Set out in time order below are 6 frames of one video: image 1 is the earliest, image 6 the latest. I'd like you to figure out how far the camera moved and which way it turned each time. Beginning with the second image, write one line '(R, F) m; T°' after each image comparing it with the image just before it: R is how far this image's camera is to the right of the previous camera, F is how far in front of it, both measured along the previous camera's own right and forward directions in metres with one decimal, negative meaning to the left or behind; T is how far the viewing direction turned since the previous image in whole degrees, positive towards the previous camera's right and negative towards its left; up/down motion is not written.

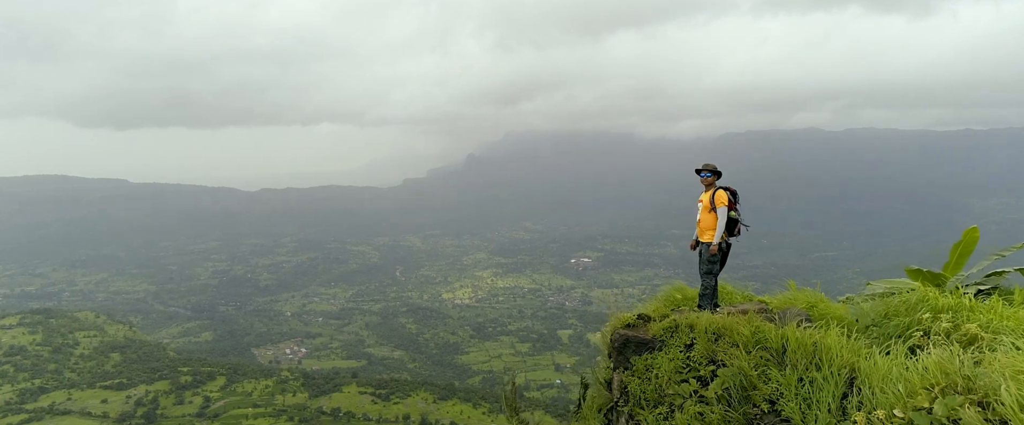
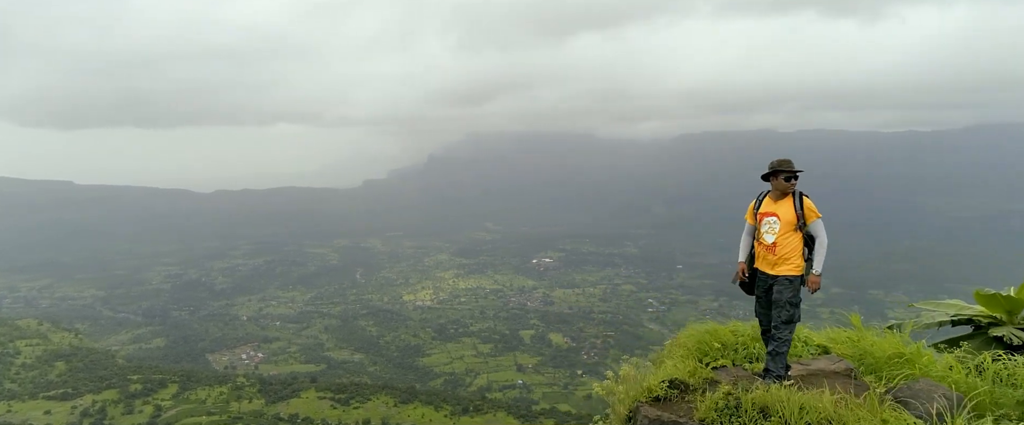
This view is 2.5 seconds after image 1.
(+0.1, +1.6) m; +2°
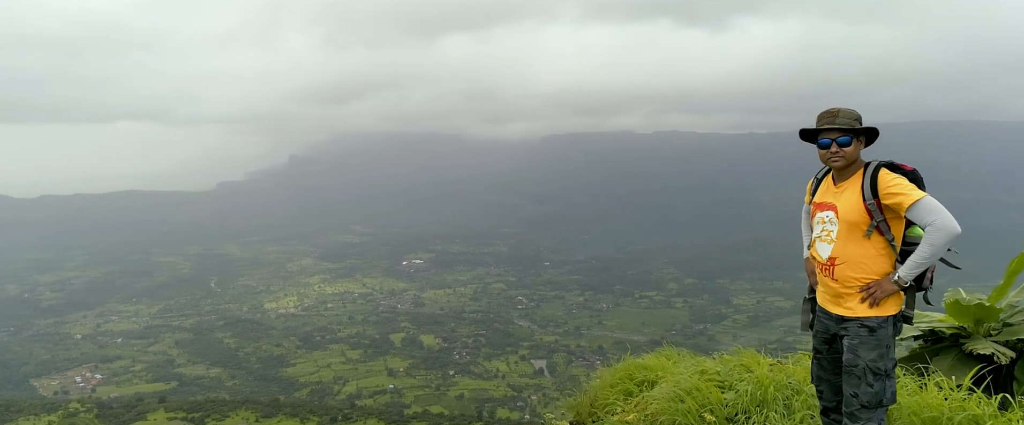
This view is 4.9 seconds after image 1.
(+0.5, +6.0) m; +8°
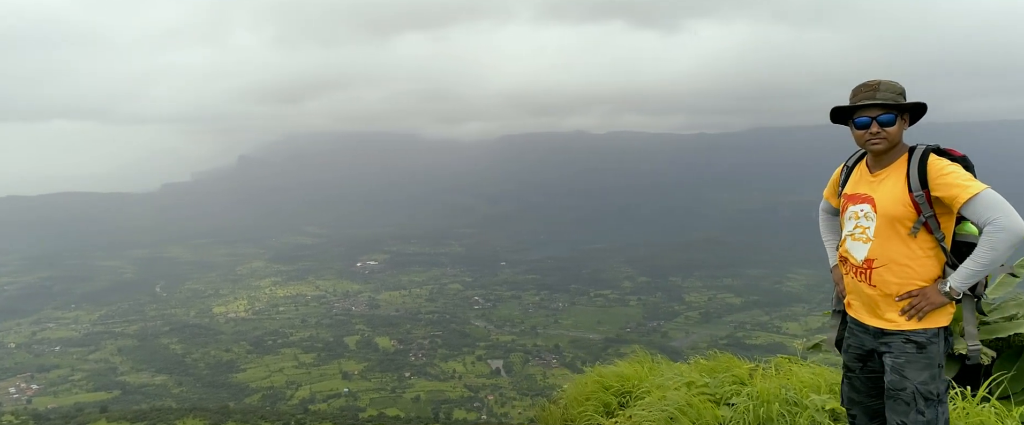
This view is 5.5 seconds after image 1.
(+0.2, +2.4) m; +3°
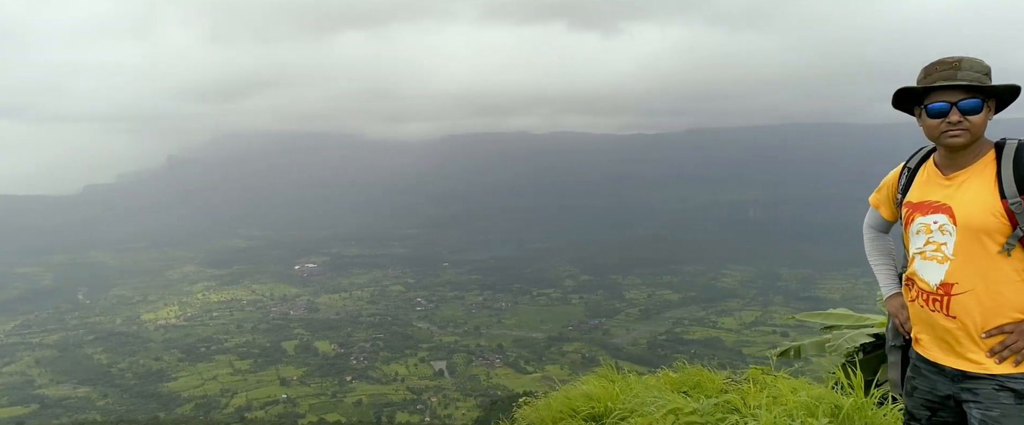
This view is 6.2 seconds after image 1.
(+0.3, +3.7) m; +4°
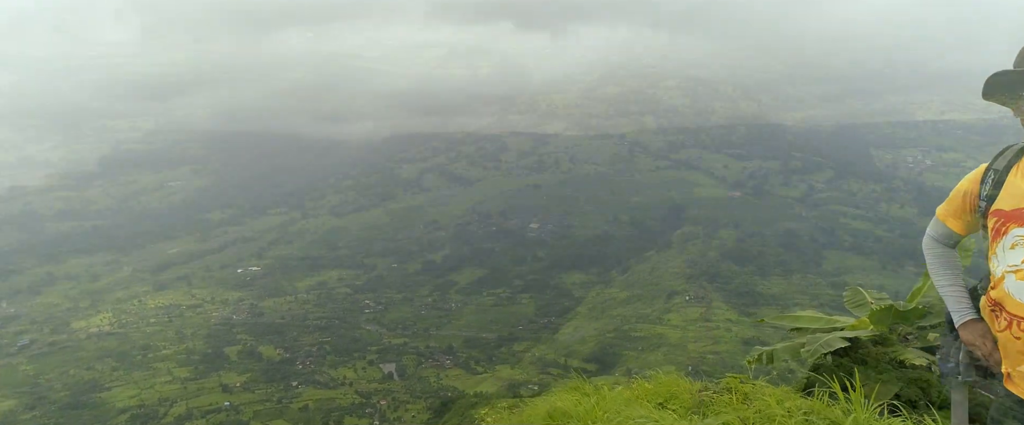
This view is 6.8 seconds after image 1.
(+0.2, +4.0) m; +3°
